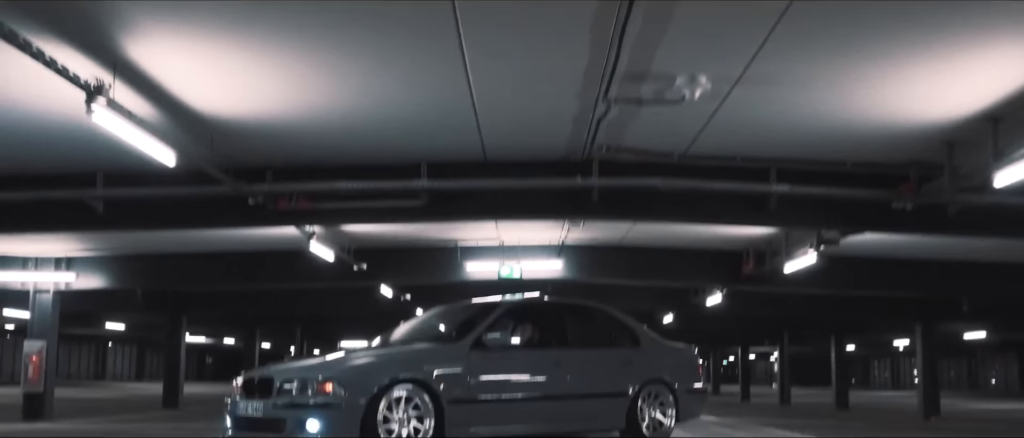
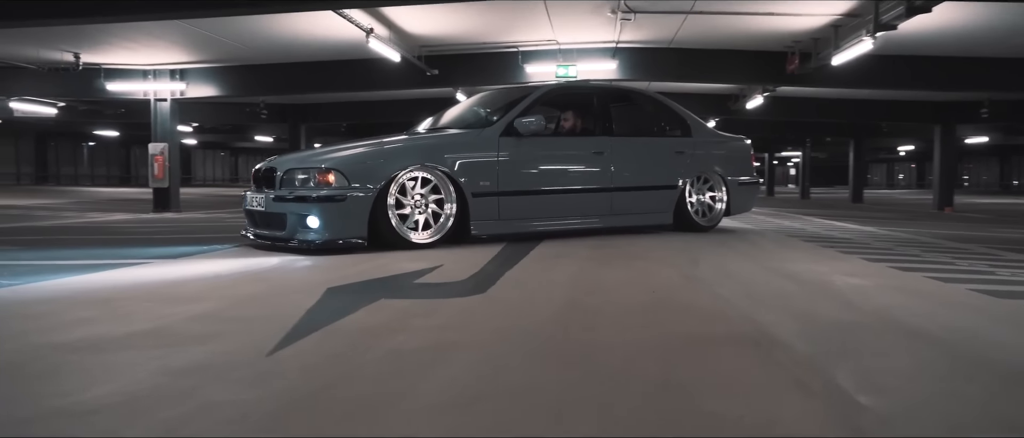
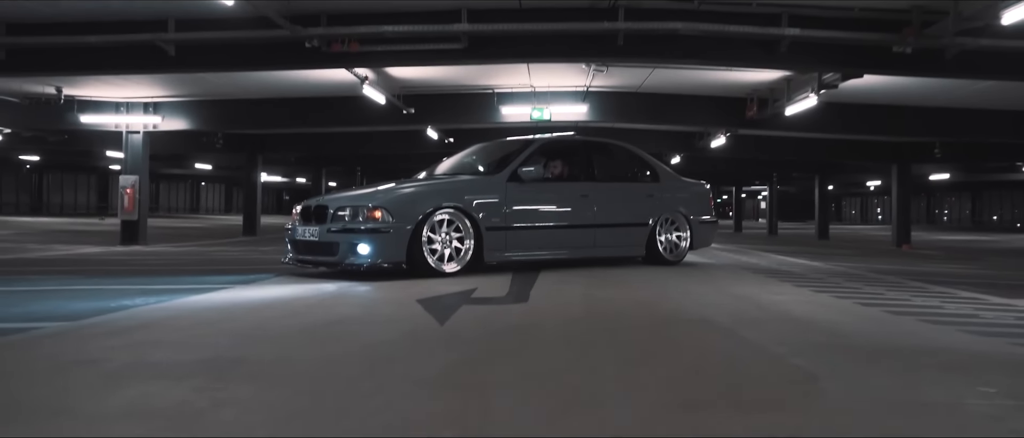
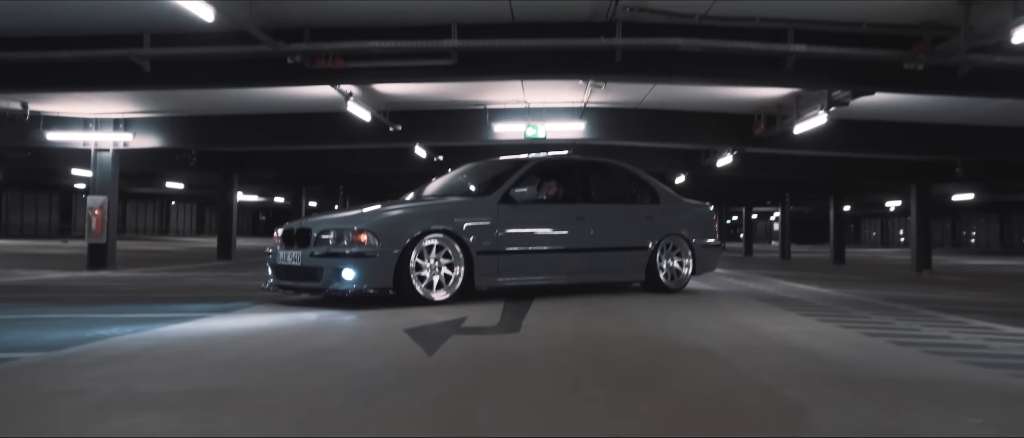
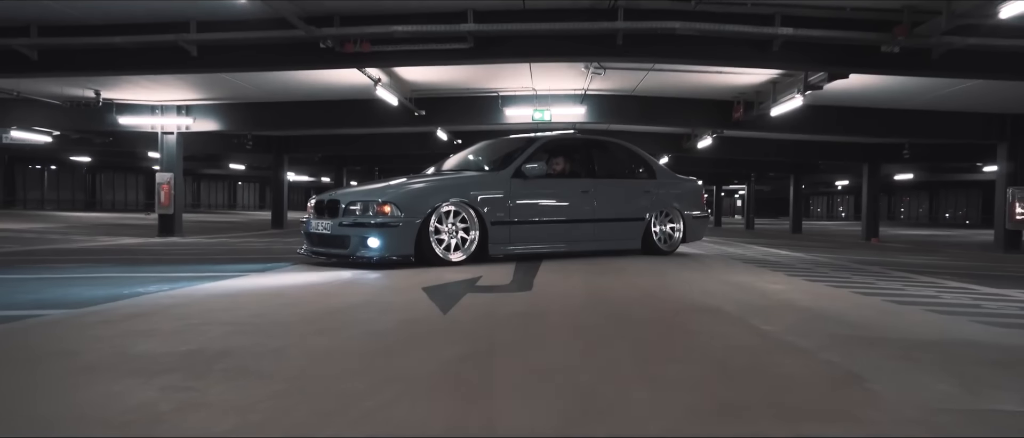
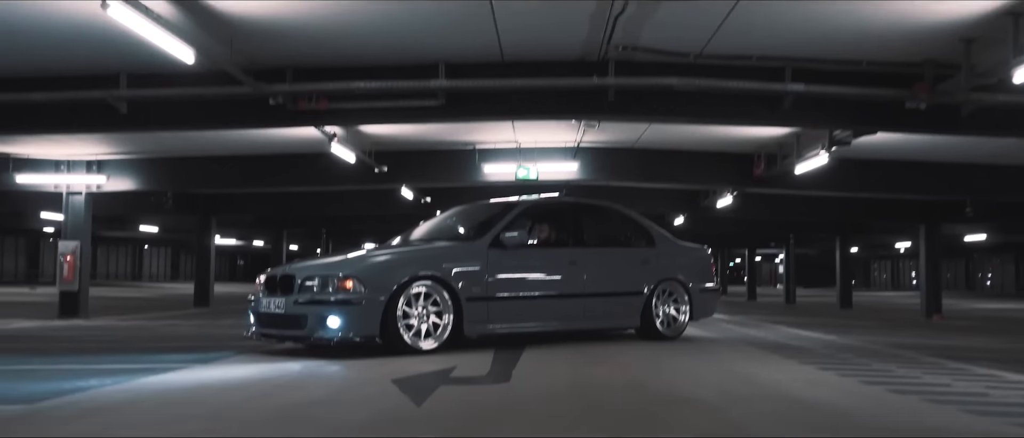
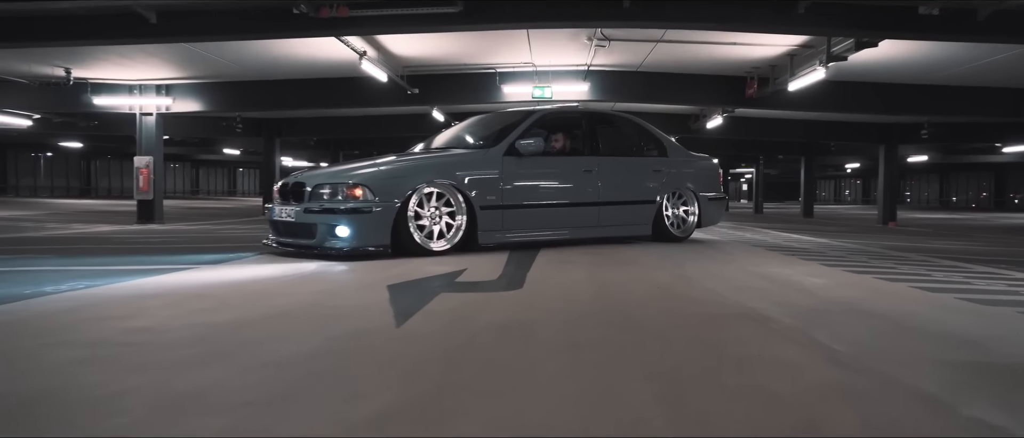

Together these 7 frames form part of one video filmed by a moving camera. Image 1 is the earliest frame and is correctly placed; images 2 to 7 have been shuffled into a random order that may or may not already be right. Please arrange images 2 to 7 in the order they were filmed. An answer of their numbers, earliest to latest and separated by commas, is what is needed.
6, 4, 3, 5, 7, 2
